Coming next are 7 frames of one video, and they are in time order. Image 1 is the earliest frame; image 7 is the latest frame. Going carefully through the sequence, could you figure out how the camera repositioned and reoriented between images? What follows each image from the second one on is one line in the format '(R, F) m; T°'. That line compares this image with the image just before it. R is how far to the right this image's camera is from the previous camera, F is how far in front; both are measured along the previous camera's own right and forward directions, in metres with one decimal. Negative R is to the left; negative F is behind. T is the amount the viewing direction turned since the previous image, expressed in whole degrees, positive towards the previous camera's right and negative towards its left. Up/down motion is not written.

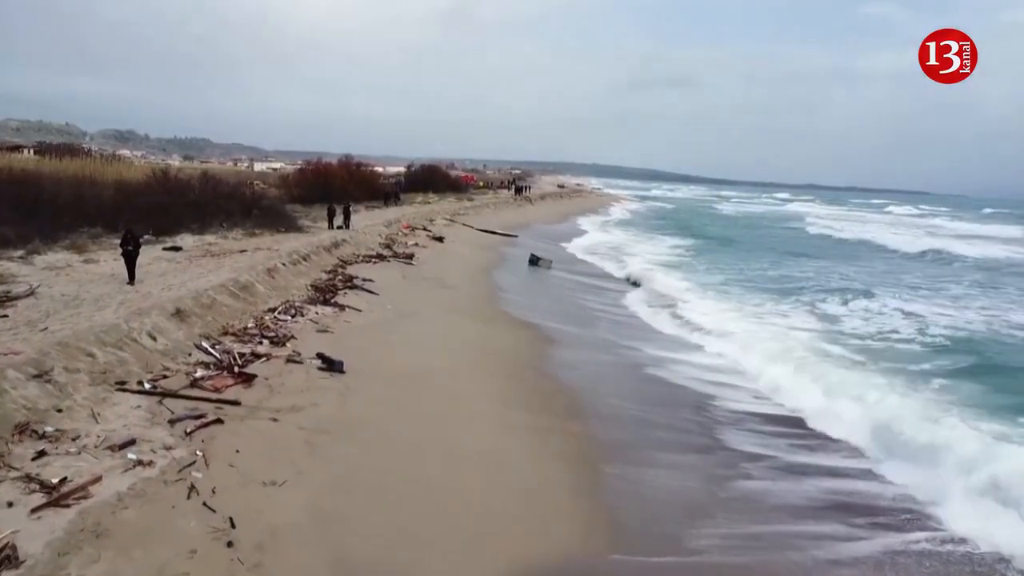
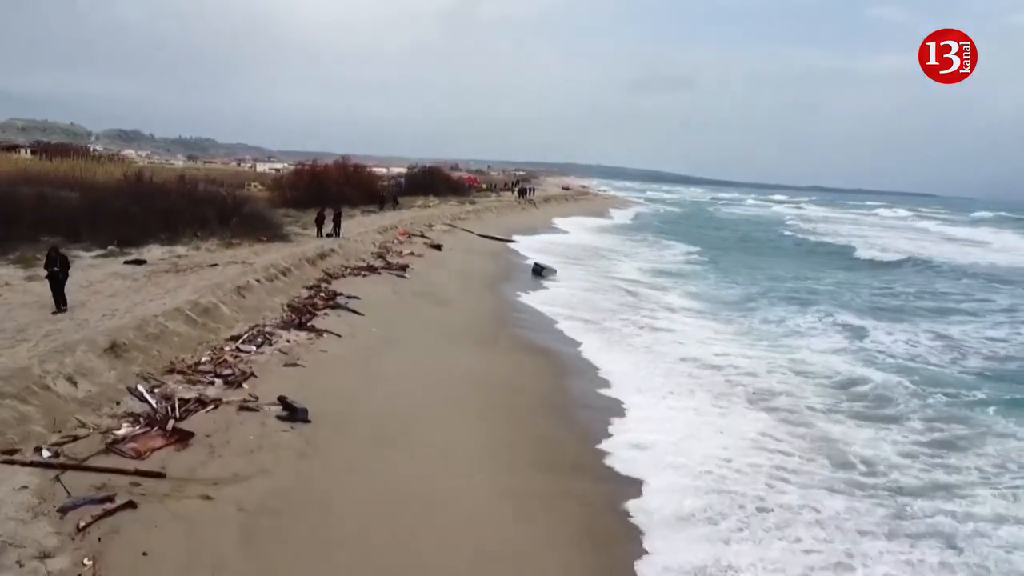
(0.0, +1.4) m; 0°
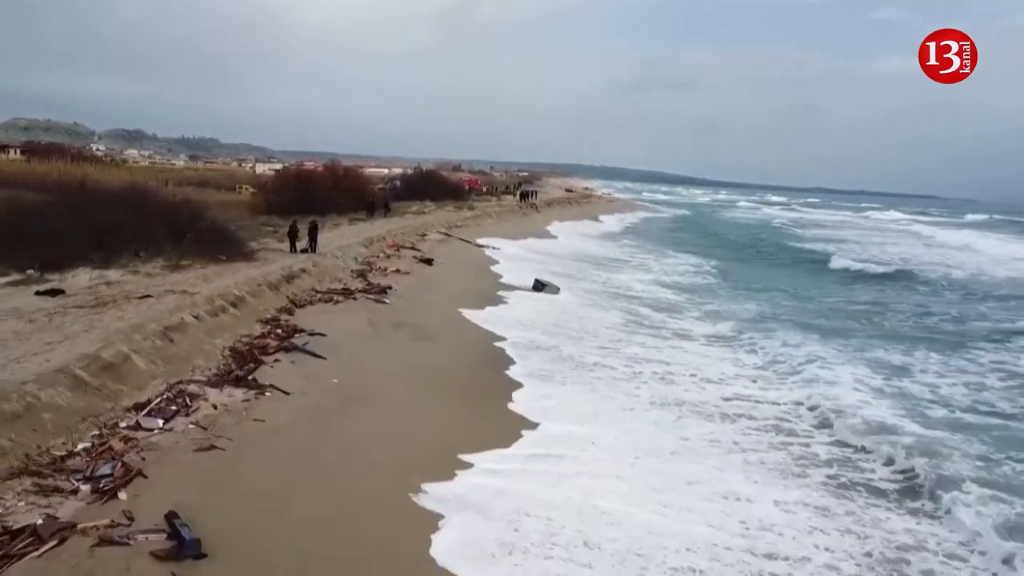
(+0.1, +2.2) m; 0°
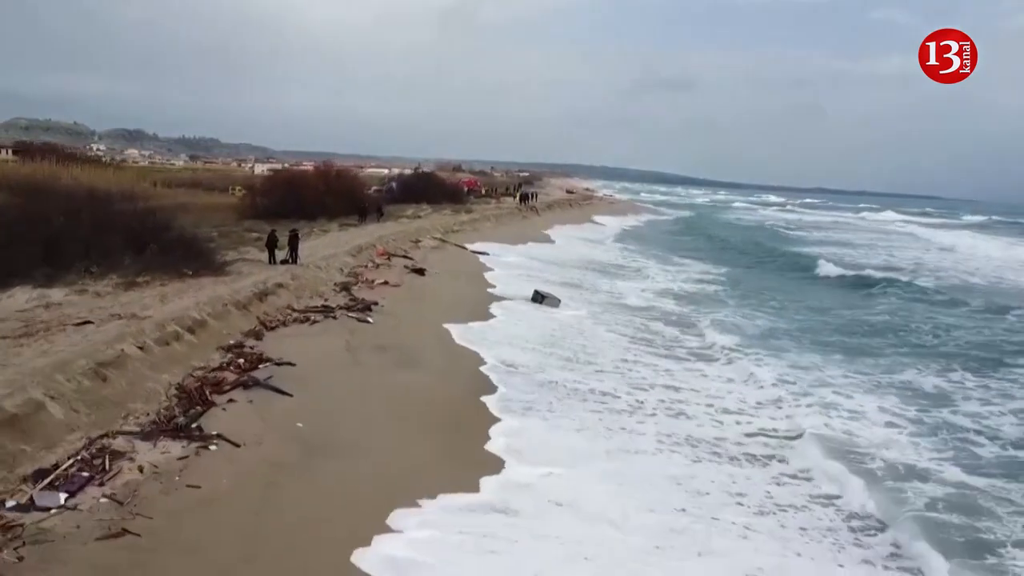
(0.0, +1.4) m; 0°
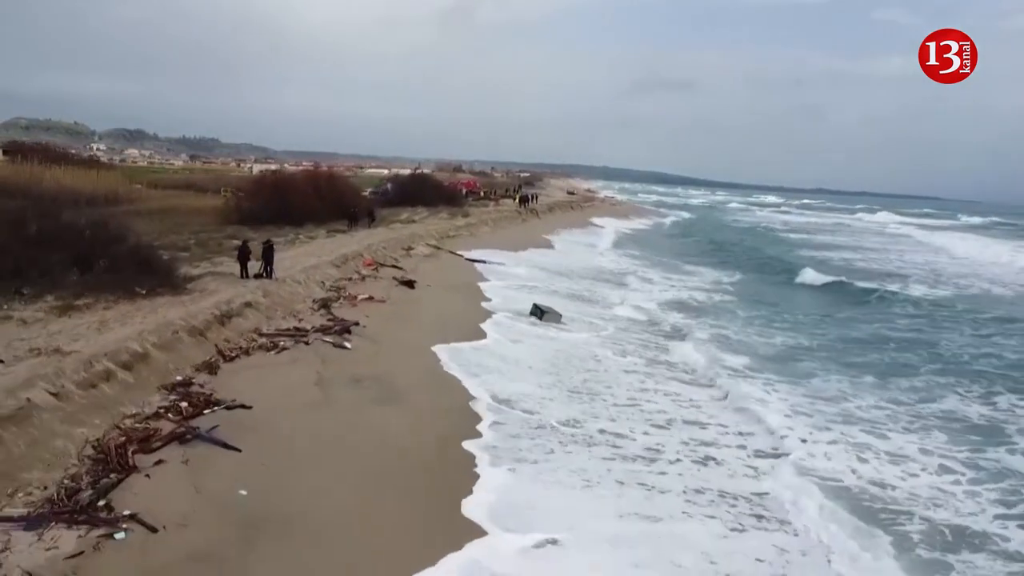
(0.0, +1.5) m; 0°
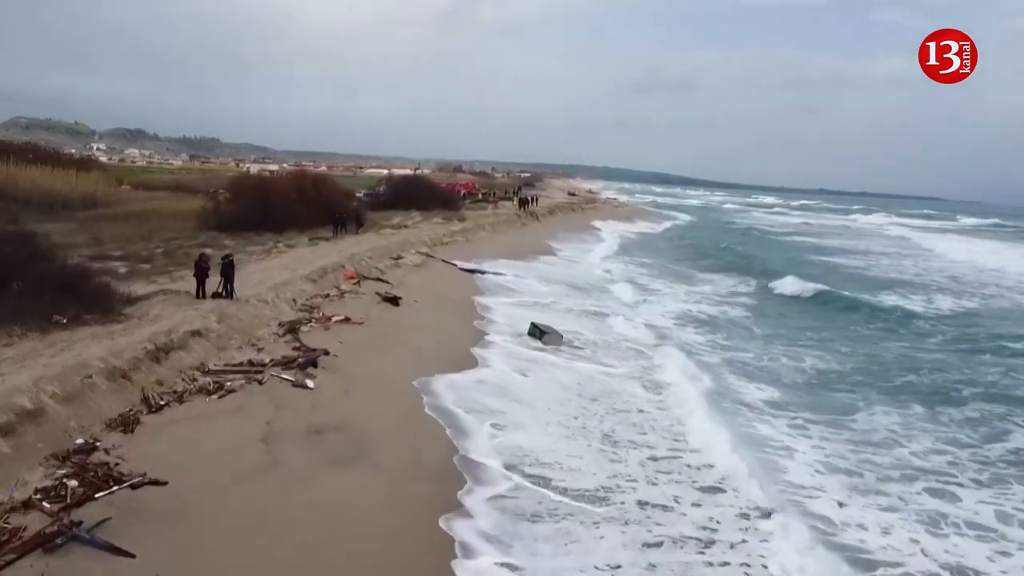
(+0.1, +1.9) m; 0°
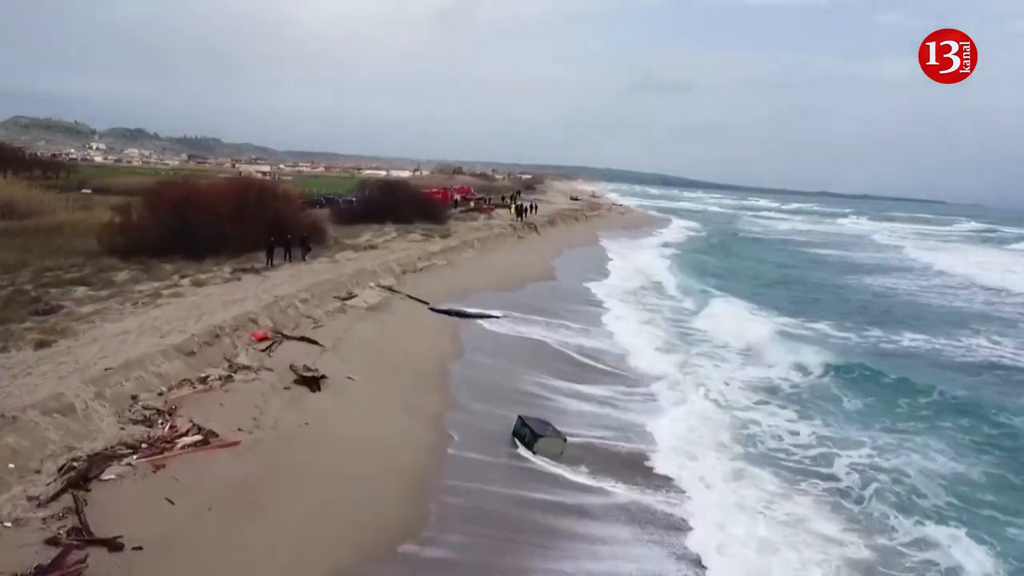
(+0.2, +5.7) m; 0°
